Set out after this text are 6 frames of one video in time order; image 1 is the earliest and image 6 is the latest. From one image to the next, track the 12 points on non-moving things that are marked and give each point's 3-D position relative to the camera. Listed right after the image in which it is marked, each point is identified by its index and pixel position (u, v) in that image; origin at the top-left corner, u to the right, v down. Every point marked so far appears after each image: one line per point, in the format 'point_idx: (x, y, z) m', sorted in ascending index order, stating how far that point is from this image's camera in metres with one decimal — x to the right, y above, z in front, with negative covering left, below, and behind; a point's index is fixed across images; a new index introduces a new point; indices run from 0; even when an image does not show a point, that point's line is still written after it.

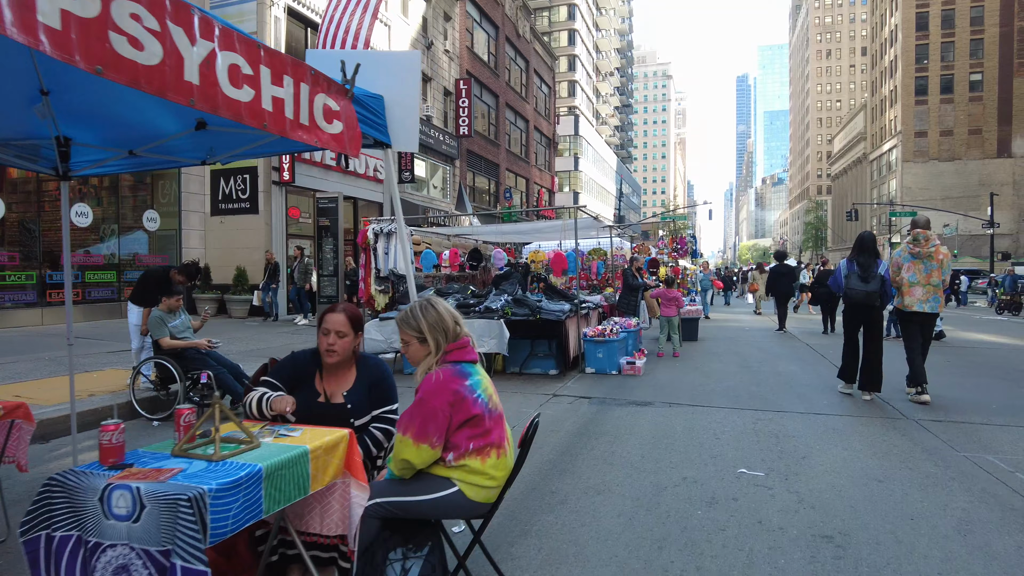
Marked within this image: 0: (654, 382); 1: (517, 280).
0: (+1.9, -1.3, +8.6) m
1: (+0.1, +0.1, +10.0) m
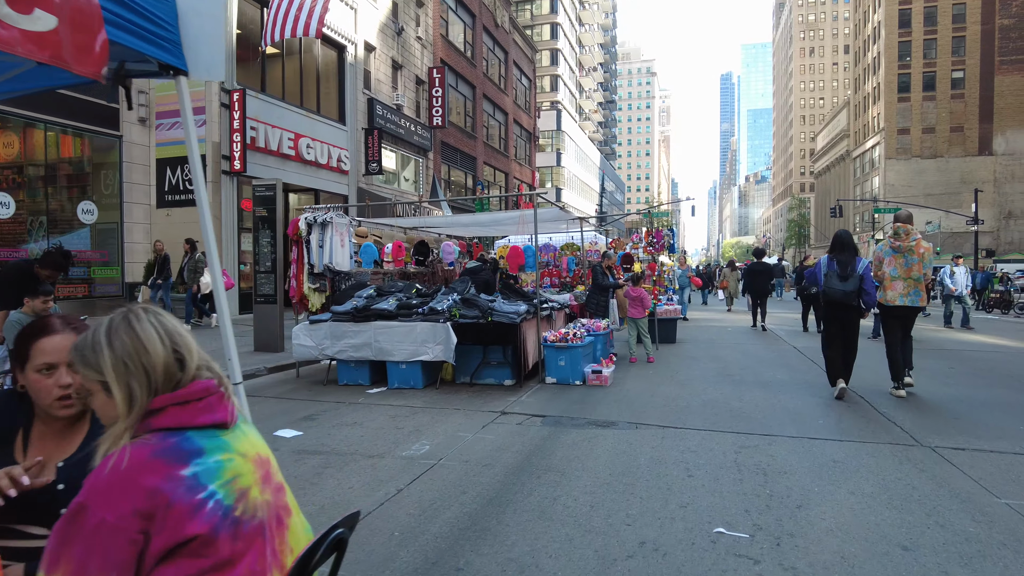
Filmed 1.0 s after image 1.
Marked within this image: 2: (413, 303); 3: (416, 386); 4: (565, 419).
0: (+1.3, -1.2, +7.4) m
1: (-0.6, +0.1, +8.8) m
2: (-1.3, -0.2, +8.2) m
3: (-1.2, -1.2, +8.1) m
4: (+0.5, -1.3, +6.2) m
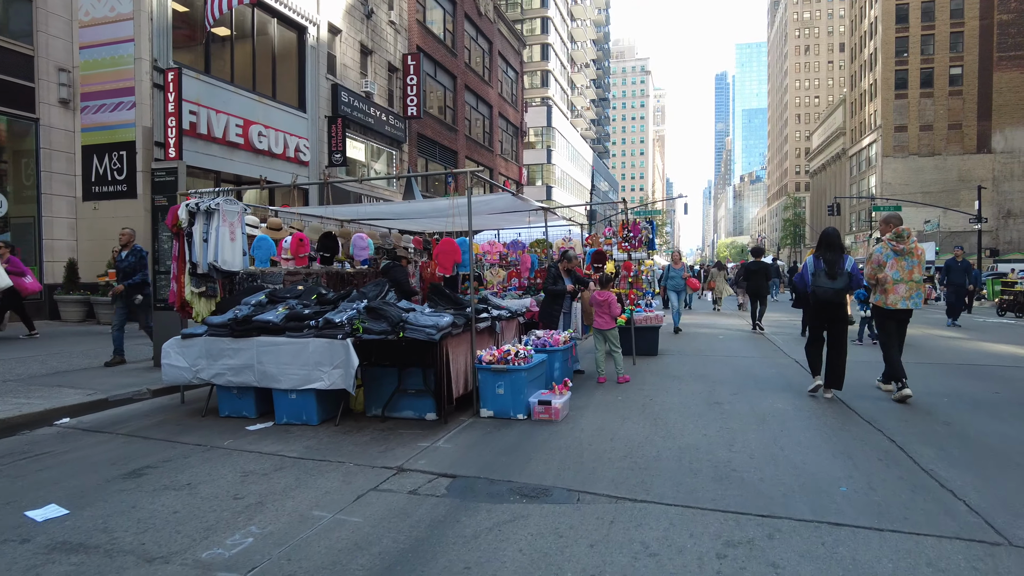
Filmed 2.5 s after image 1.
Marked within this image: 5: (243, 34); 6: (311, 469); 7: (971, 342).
0: (+0.5, -1.3, +5.6) m
1: (-1.3, +0.1, +6.9) m
2: (-2.1, -0.2, +6.4) m
3: (-2.0, -1.3, +6.2) m
4: (-0.2, -1.3, +4.4) m
5: (-8.2, +7.7, +19.5) m
6: (-1.5, -1.4, +4.9) m
7: (+8.2, -1.0, +11.5) m
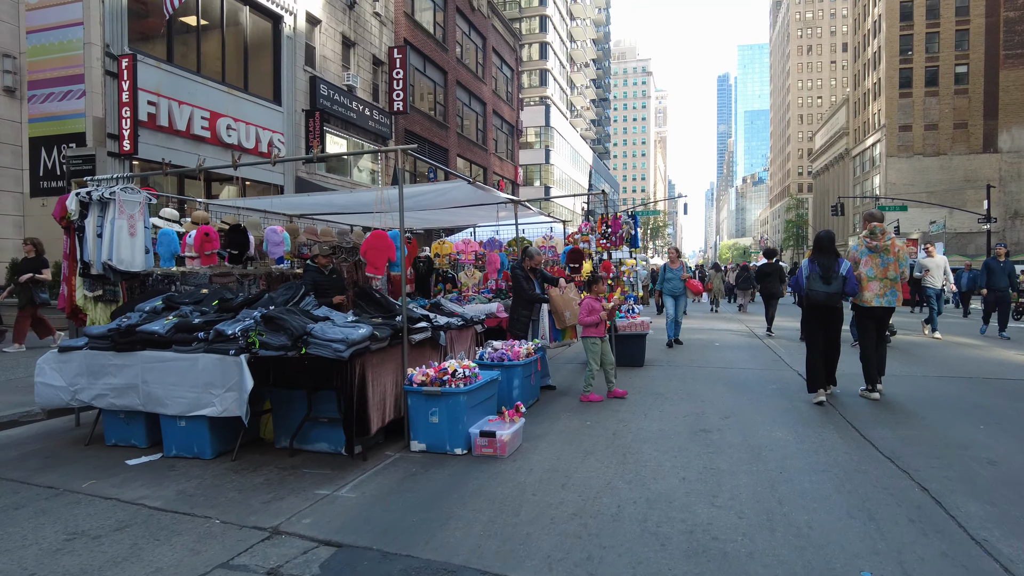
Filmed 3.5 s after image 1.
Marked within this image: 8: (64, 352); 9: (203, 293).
0: (0.0, -1.3, +4.4) m
1: (-1.8, 0.0, +5.8) m
2: (-2.5, -0.3, +5.2) m
3: (-2.5, -1.3, +5.1) m
4: (-0.7, -1.4, +3.2) m
5: (-8.6, +7.6, +18.4) m
6: (-2.0, -1.4, +3.7) m
7: (+7.7, -1.0, +10.3) m
8: (-3.9, -0.6, +5.5) m
9: (-2.8, -0.1, +5.9) m
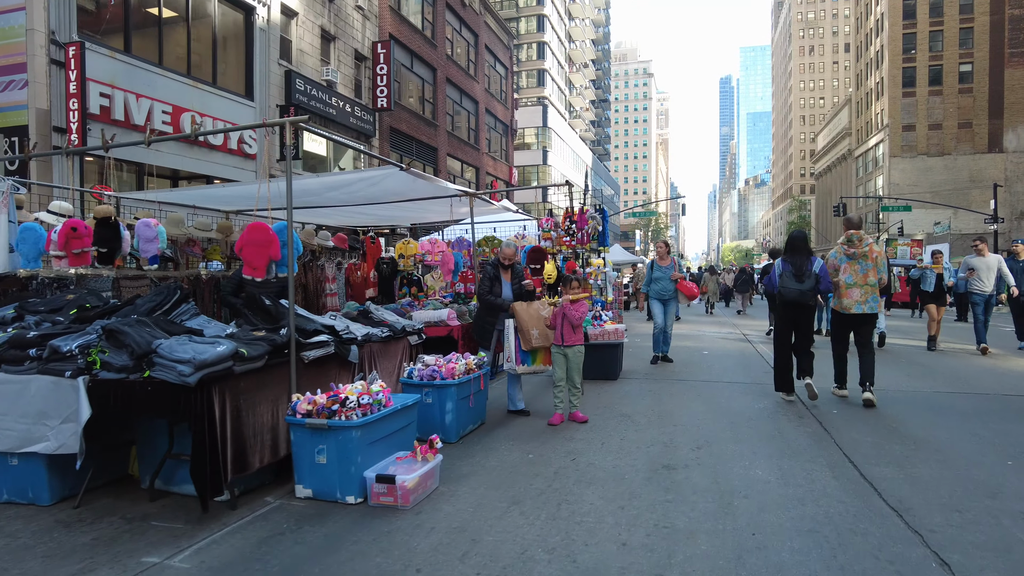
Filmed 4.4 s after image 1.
0: (-0.5, -1.3, +3.4) m
1: (-2.4, 0.0, +4.8) m
2: (-3.1, -0.3, +4.2) m
3: (-3.0, -1.4, +4.1) m
4: (-1.3, -1.4, +2.2) m
5: (-9.1, +7.5, +17.4) m
6: (-2.6, -1.4, +2.7) m
7: (+7.2, -1.1, +9.2) m
8: (-4.4, -0.6, +4.5) m
9: (-3.4, -0.1, +4.9) m
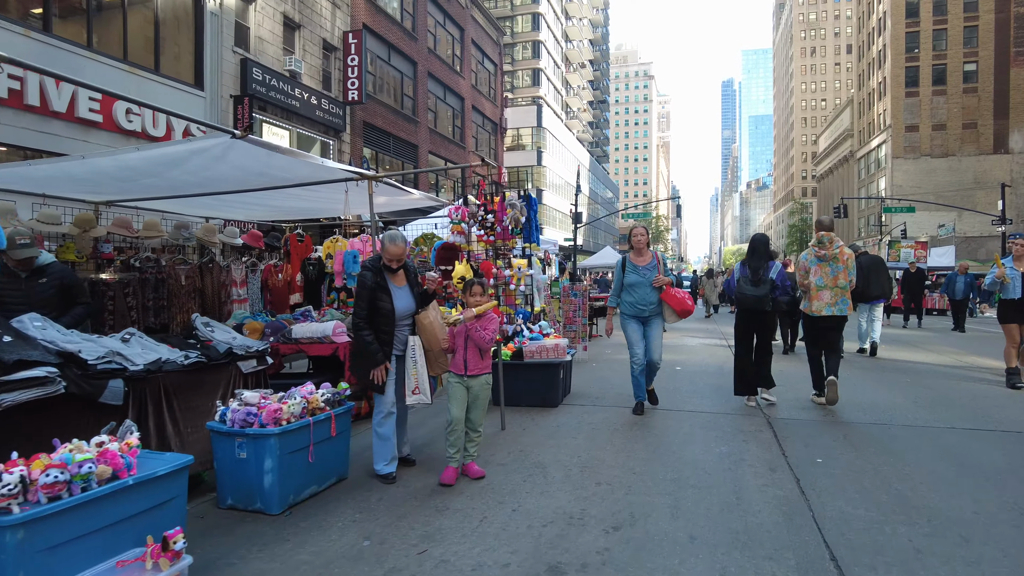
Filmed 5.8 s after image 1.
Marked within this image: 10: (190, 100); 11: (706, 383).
0: (-1.5, -1.4, +1.8) m
1: (-3.3, 0.0, +3.3) m
2: (-4.0, -0.3, +2.7) m
3: (-3.9, -1.4, +2.6) m
4: (-2.2, -1.4, +0.7) m
5: (-10.0, +7.4, +16.0) m
6: (-3.5, -1.5, +1.2) m
7: (+6.3, -1.1, +7.7) m
8: (-5.3, -0.6, +3.0) m
9: (-4.3, -0.1, +3.4) m
10: (-8.9, +5.3, +17.7) m
11: (+2.6, -1.3, +8.5) m
